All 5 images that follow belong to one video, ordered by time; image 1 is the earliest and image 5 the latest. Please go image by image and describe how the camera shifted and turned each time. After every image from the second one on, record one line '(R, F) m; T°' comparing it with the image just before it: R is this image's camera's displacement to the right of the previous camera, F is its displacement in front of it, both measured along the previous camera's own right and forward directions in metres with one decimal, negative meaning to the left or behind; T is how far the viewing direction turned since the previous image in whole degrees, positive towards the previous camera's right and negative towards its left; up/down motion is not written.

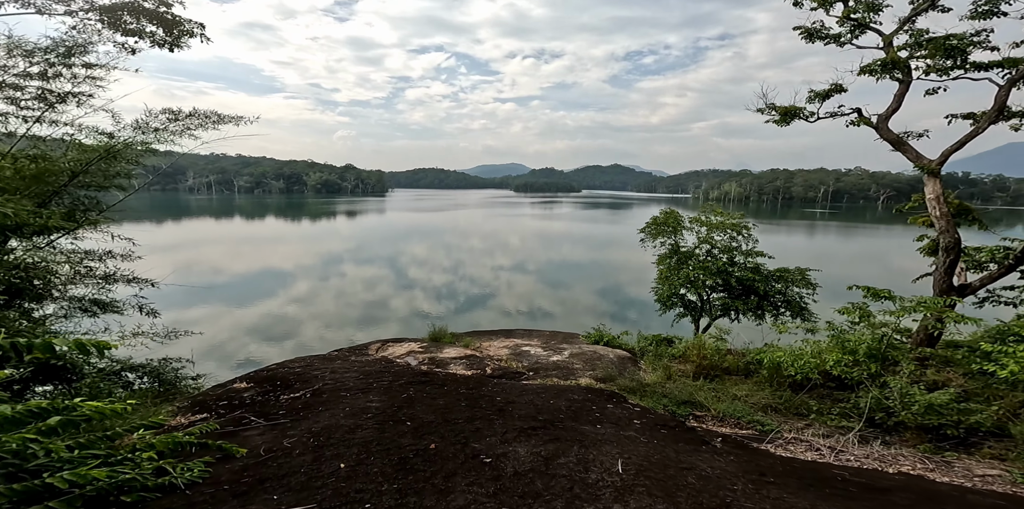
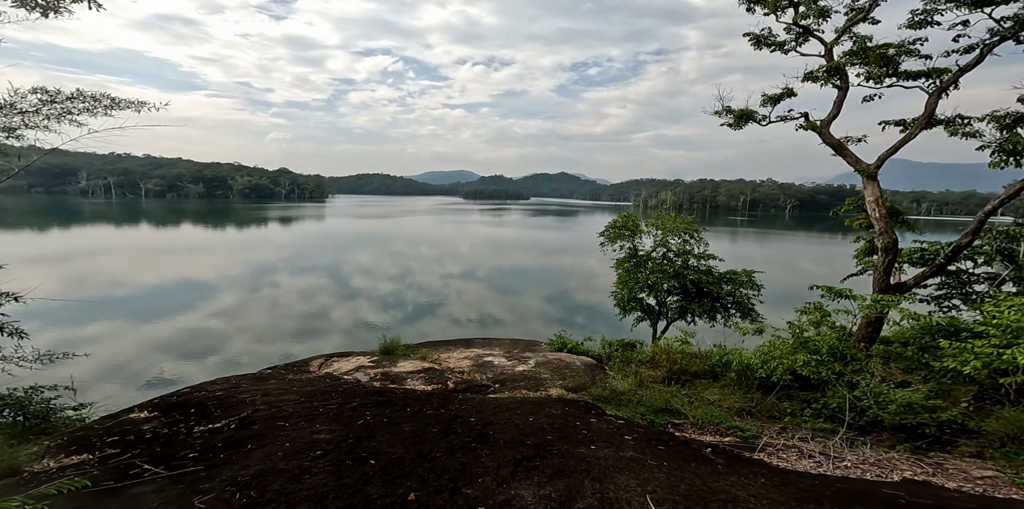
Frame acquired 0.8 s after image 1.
(-0.2, +0.6) m; +6°
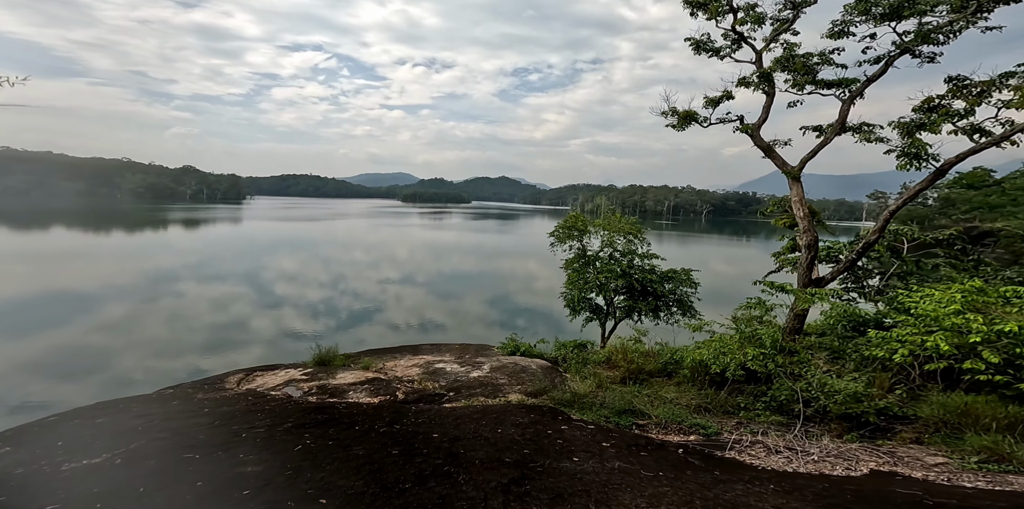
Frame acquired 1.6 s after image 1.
(-0.2, +0.4) m; +7°
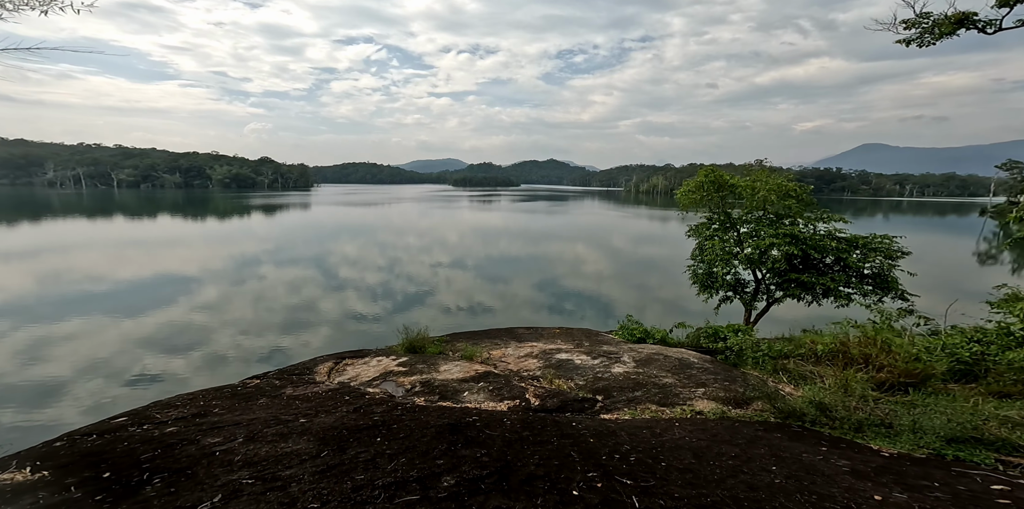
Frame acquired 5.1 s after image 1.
(-1.6, +2.3) m; -5°
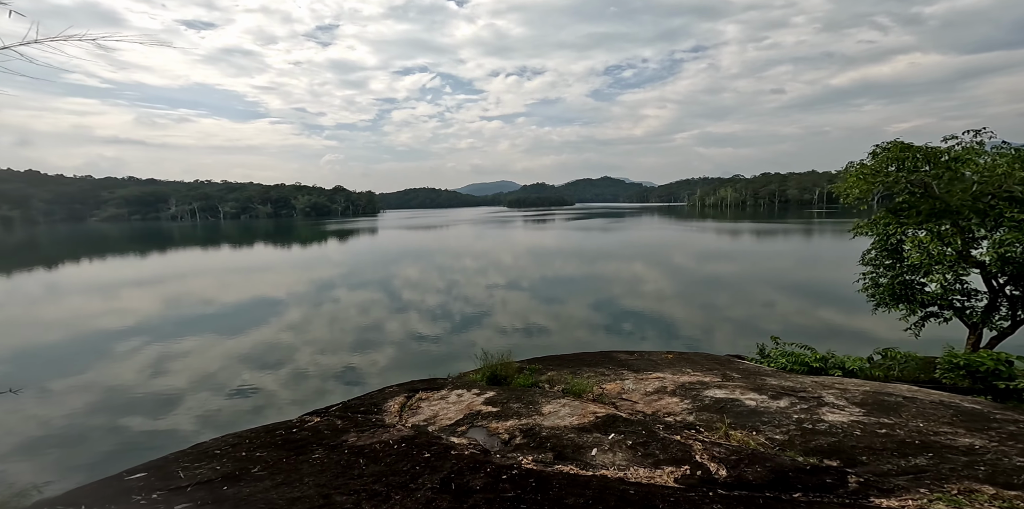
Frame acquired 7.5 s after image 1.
(-0.9, +2.3) m; -6°
